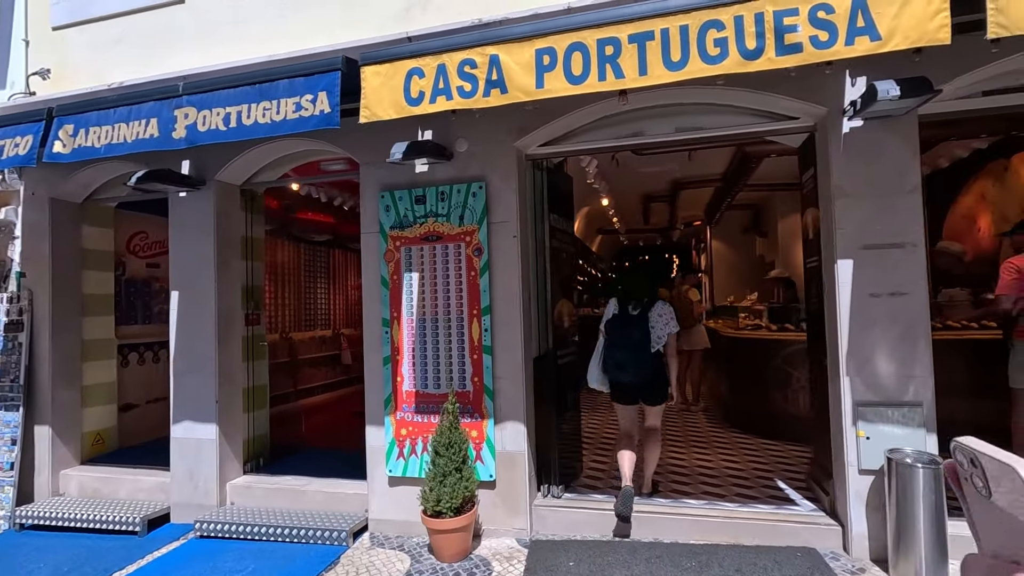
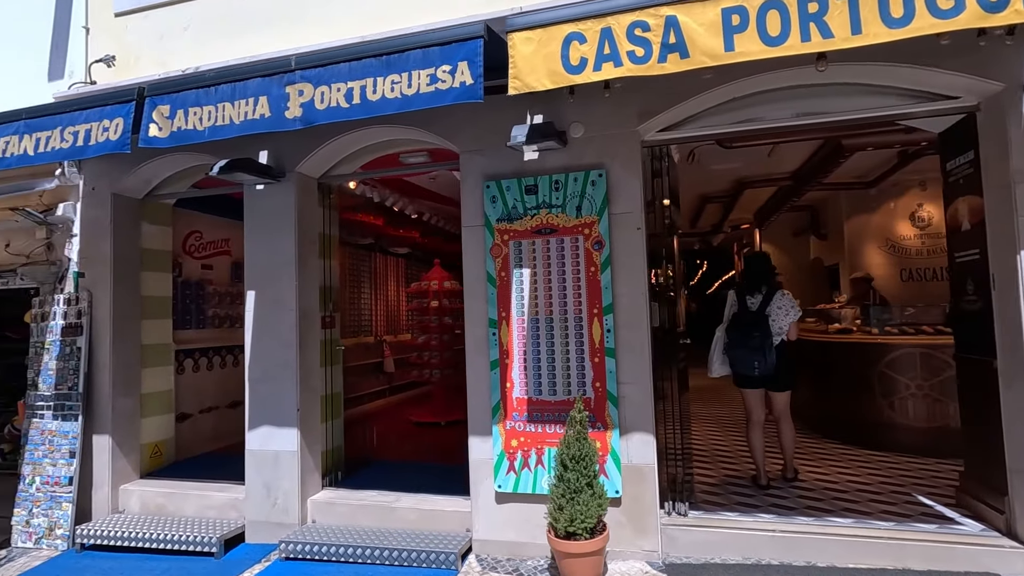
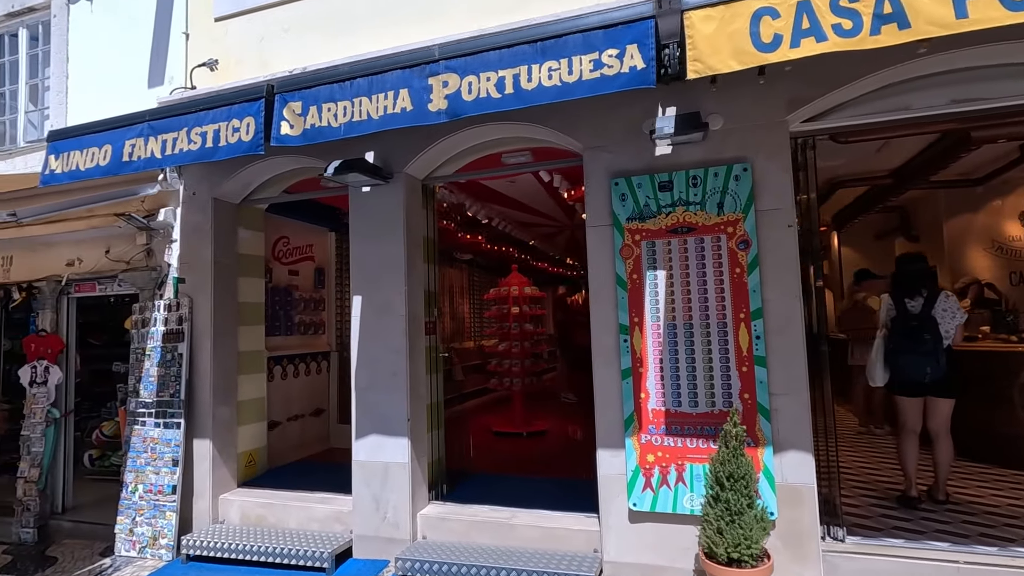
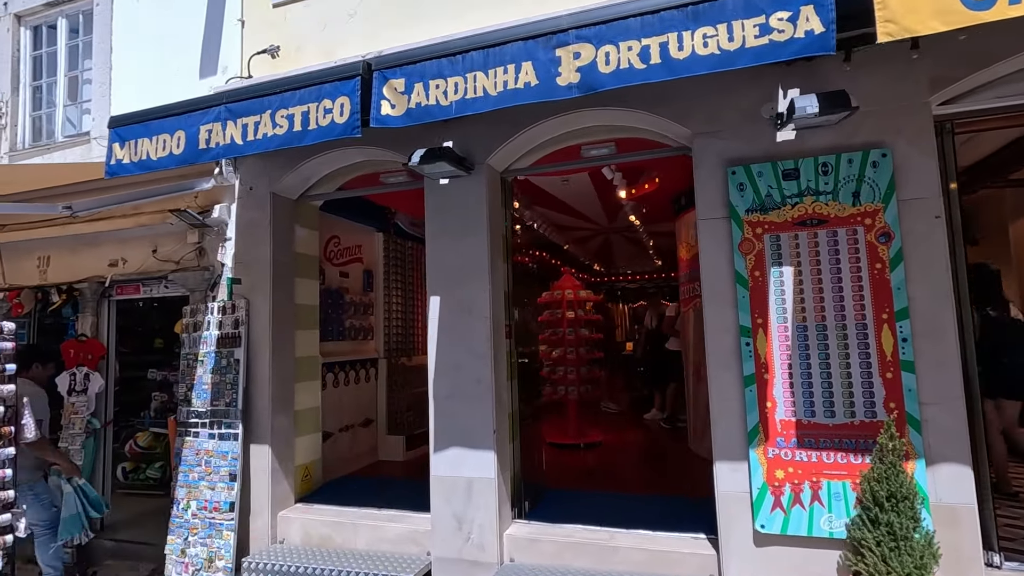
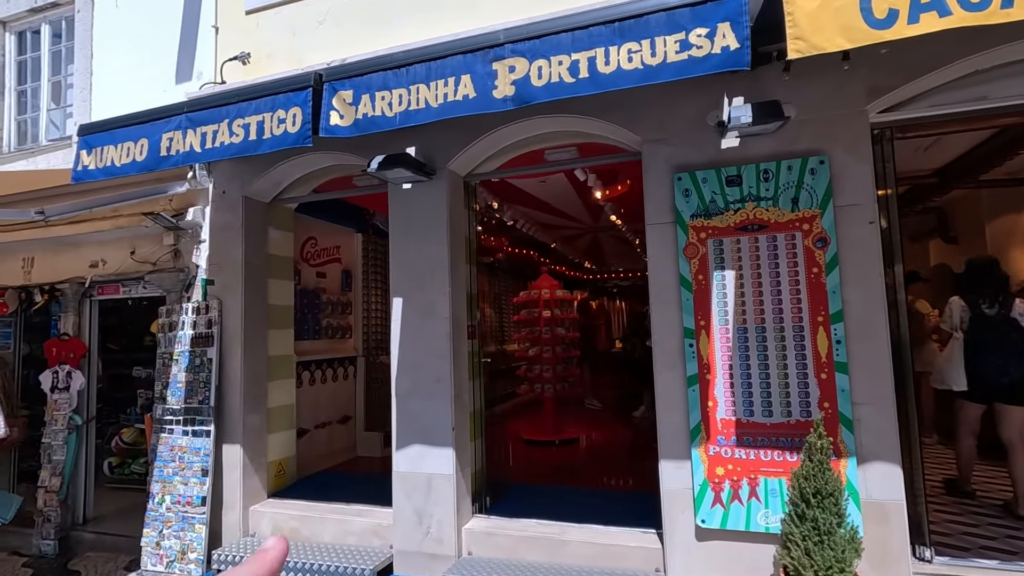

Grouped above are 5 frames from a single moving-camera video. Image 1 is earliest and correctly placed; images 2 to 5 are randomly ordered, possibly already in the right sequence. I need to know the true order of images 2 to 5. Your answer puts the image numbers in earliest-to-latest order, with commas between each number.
2, 3, 5, 4
